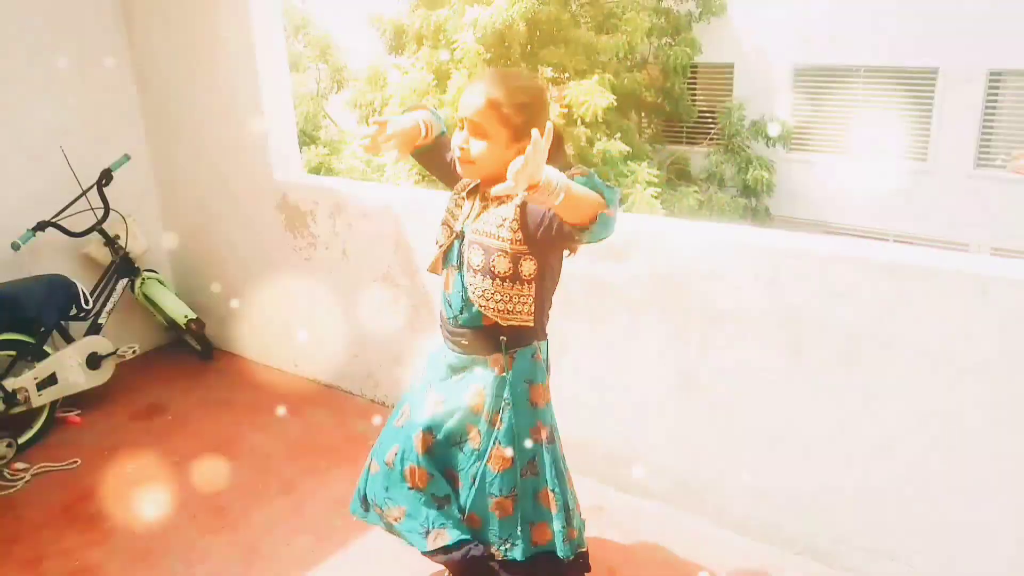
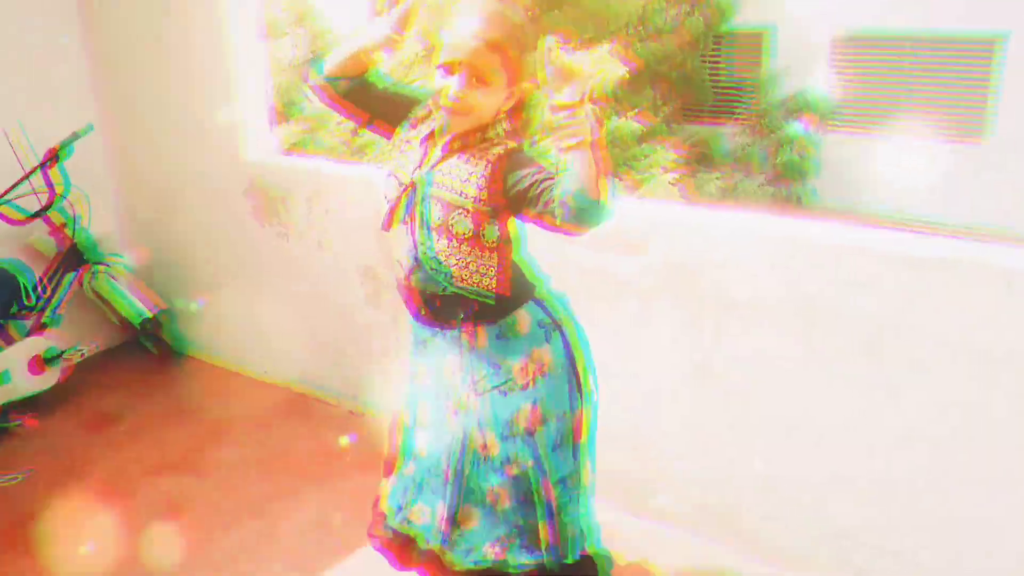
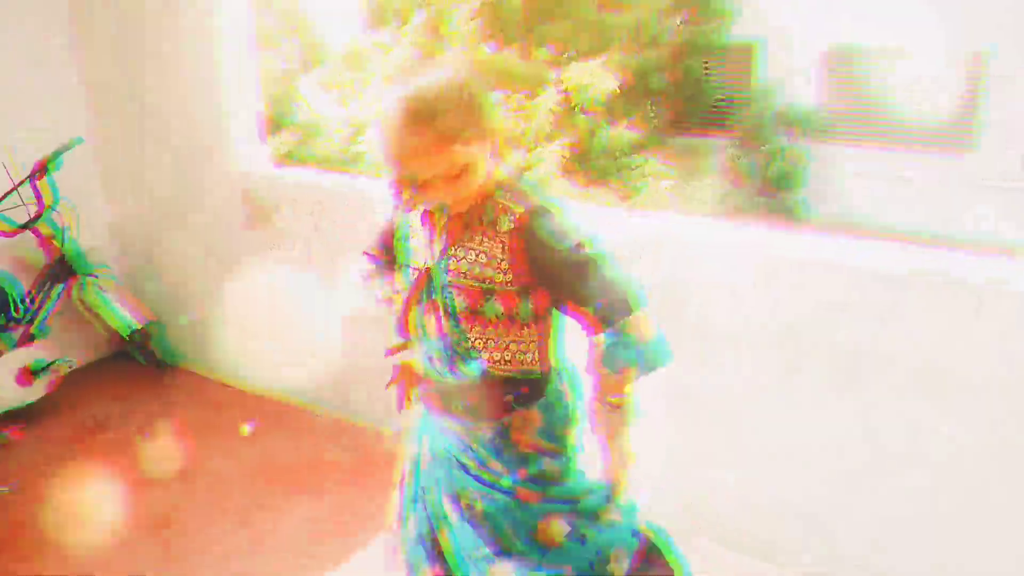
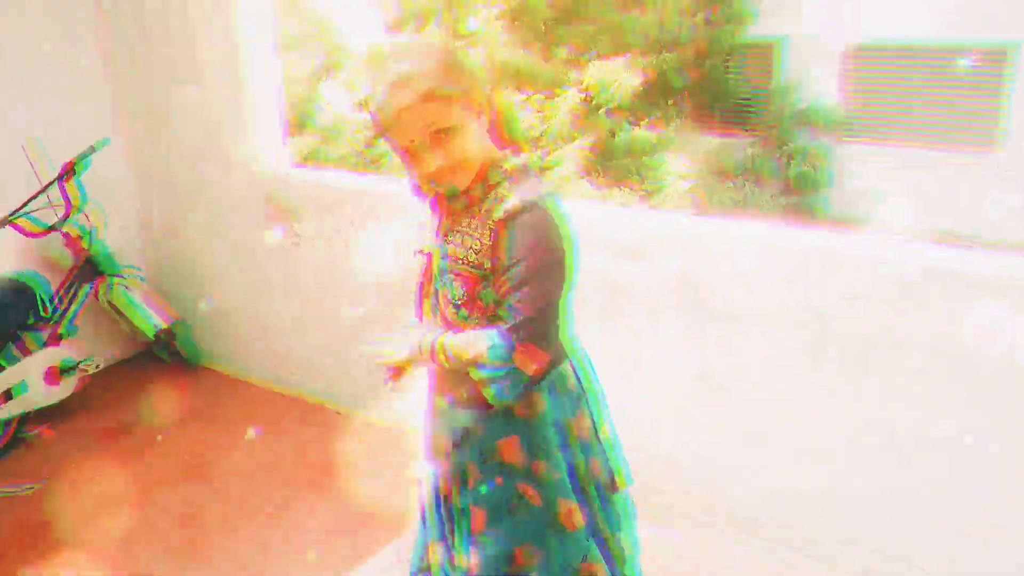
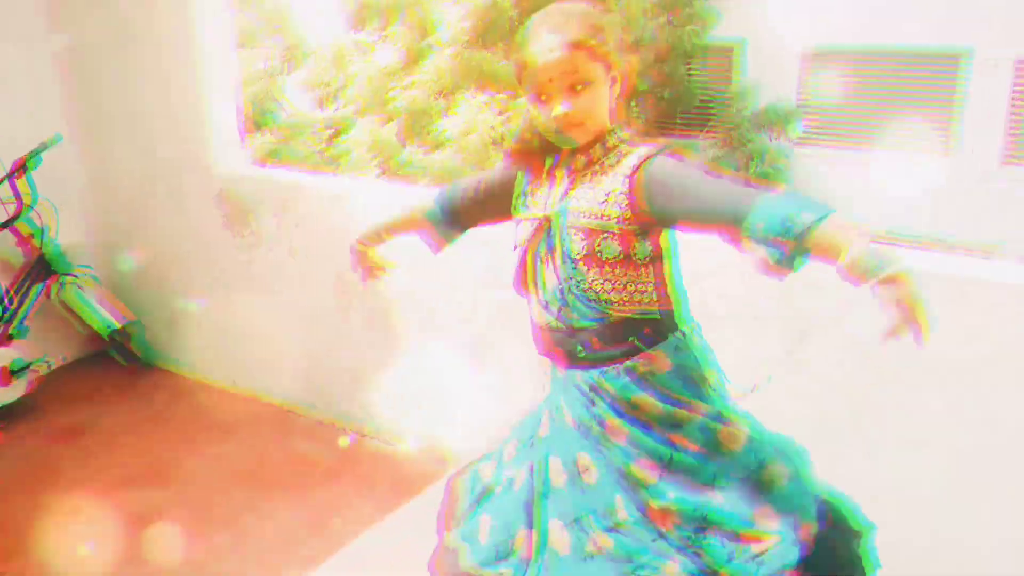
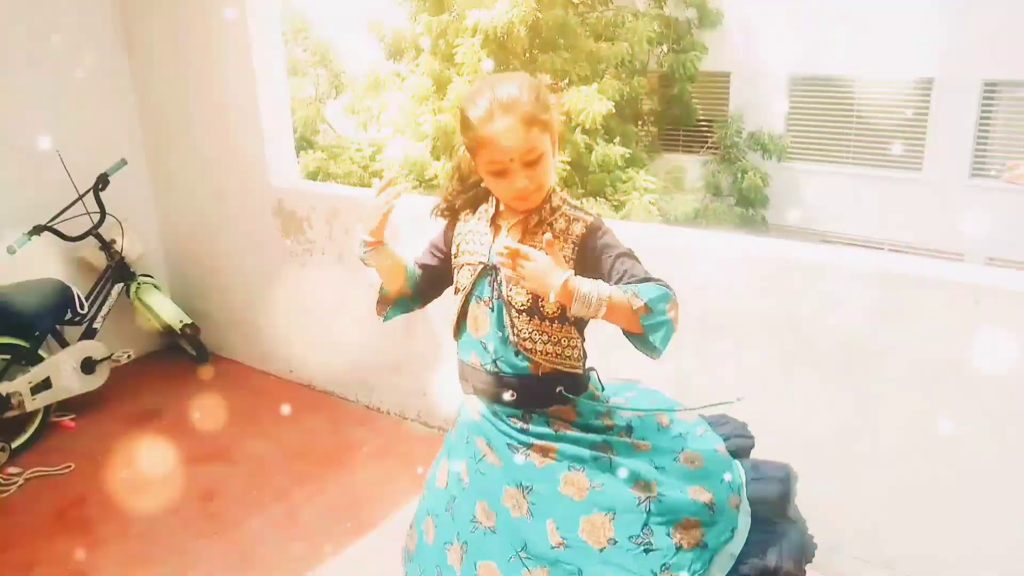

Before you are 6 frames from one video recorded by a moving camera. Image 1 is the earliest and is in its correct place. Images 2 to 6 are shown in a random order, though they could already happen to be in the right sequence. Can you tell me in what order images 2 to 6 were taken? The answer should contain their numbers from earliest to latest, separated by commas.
2, 6, 3, 4, 5
